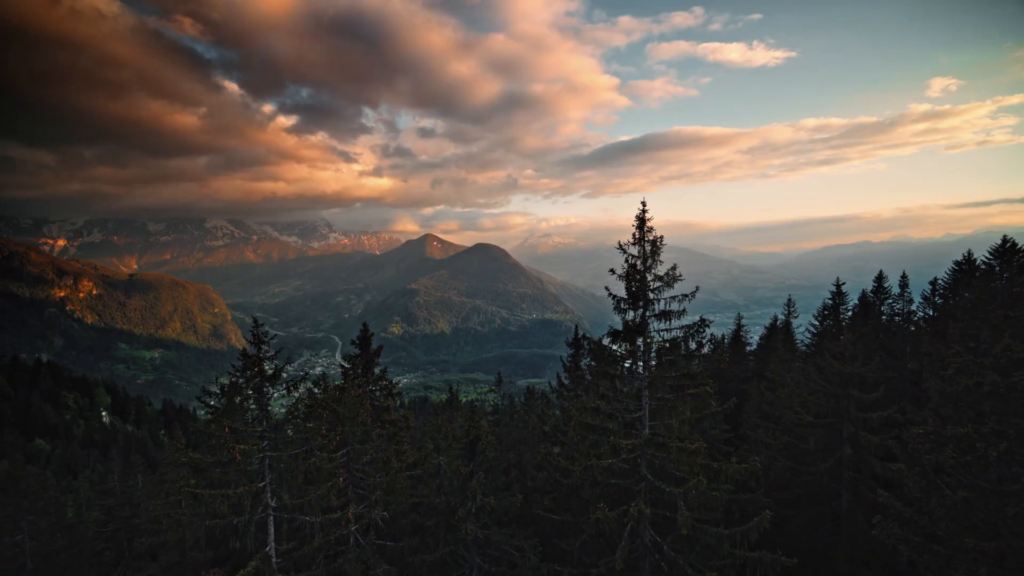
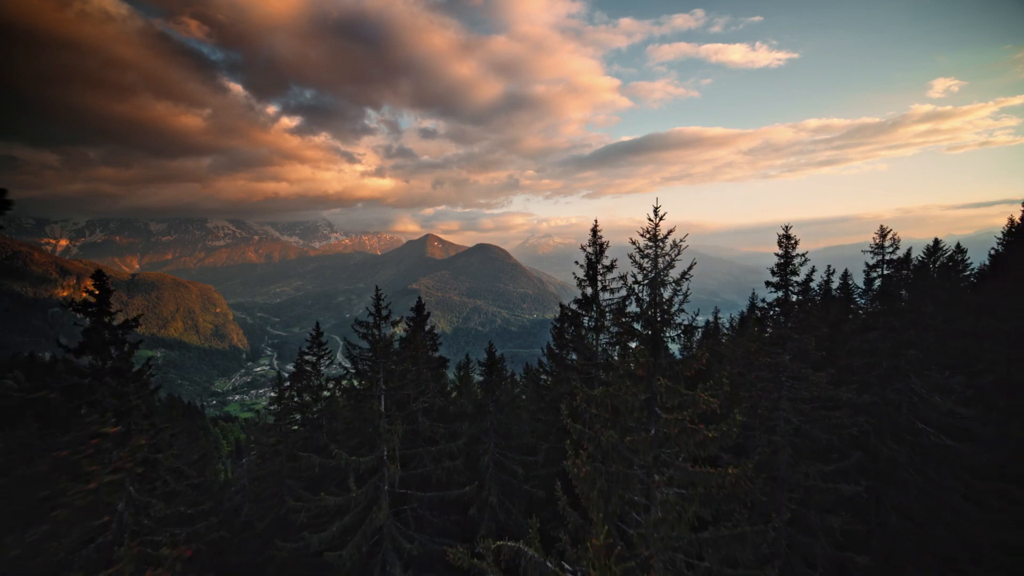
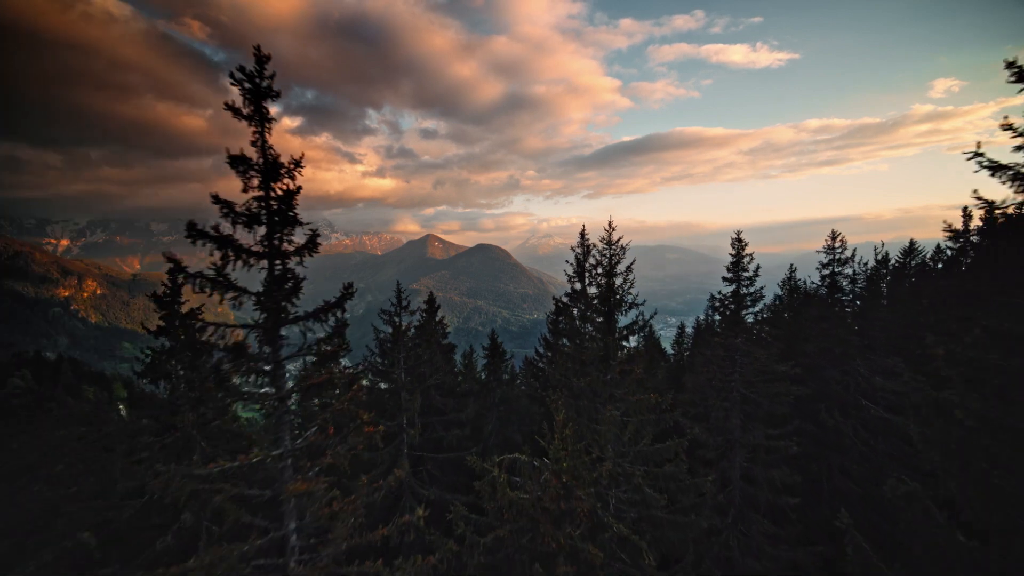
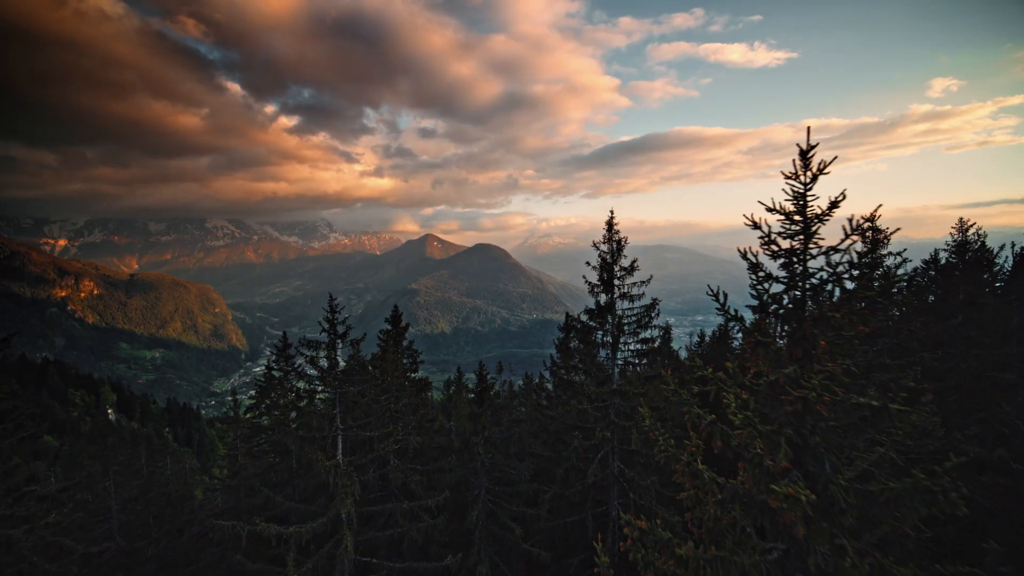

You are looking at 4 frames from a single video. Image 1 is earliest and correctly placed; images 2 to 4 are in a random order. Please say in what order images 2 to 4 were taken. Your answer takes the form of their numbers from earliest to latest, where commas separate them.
4, 2, 3
